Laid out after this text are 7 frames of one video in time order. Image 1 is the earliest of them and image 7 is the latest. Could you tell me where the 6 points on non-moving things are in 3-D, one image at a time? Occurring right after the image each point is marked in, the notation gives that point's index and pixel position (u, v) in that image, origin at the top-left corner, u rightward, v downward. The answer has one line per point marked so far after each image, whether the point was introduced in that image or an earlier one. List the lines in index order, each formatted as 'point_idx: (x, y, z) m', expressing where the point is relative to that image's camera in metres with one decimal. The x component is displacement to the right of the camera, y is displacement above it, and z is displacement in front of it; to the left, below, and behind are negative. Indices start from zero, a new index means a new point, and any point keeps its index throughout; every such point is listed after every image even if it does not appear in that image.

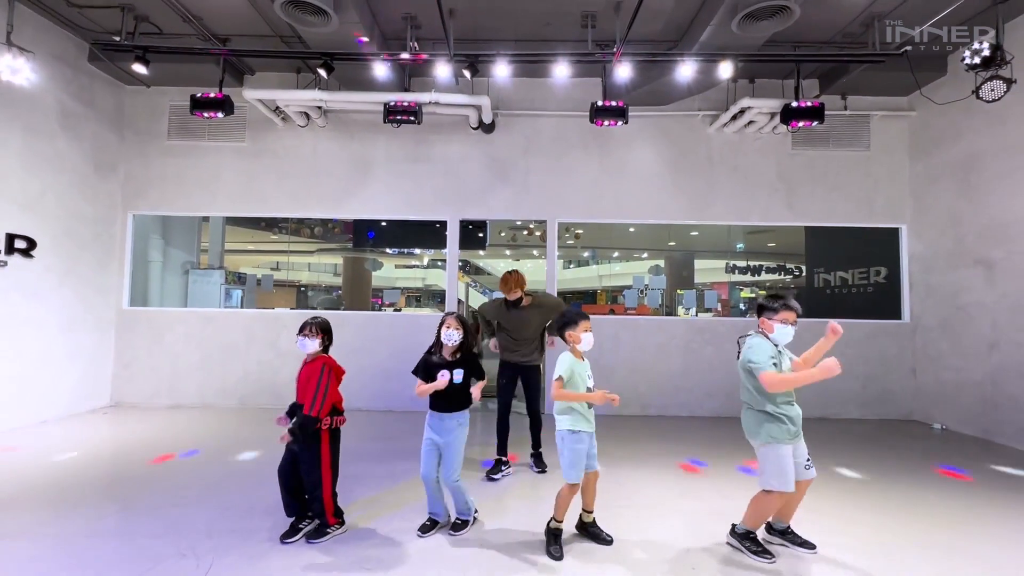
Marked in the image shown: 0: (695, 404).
0: (+2.0, -1.3, +5.1) m
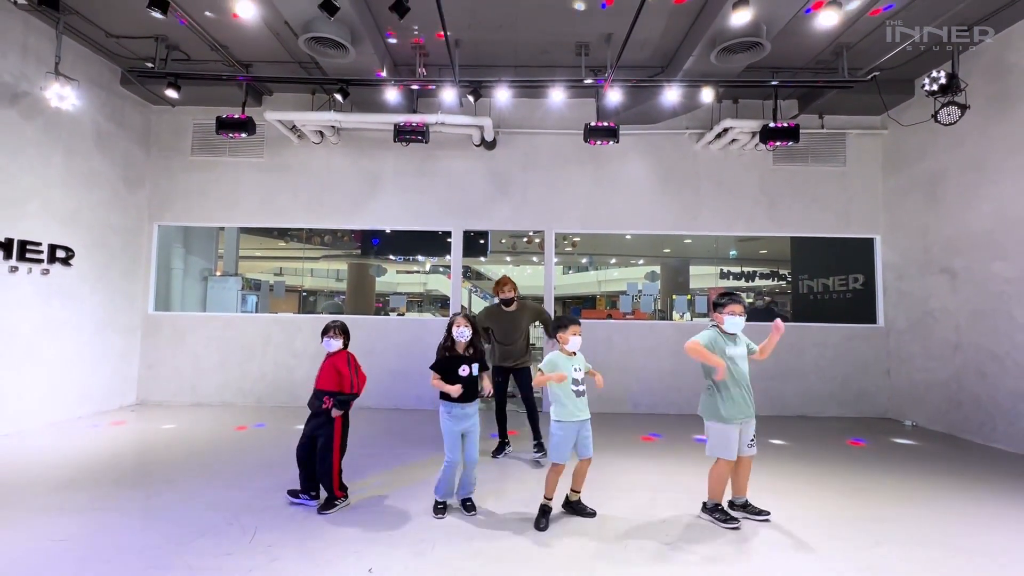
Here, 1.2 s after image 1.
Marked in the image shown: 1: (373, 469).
0: (+2.0, -1.4, +5.5) m
1: (-1.1, -1.4, +3.6) m
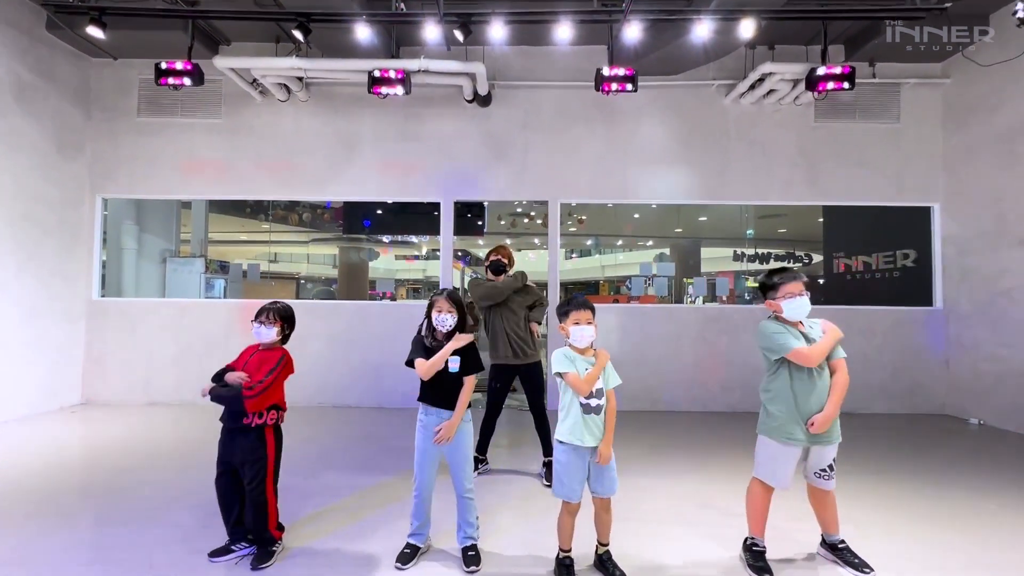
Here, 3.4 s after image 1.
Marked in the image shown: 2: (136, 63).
0: (+2.0, -1.1, +4.8) m
1: (-1.1, -1.3, +2.9) m
2: (-4.0, +2.4, +4.9) m
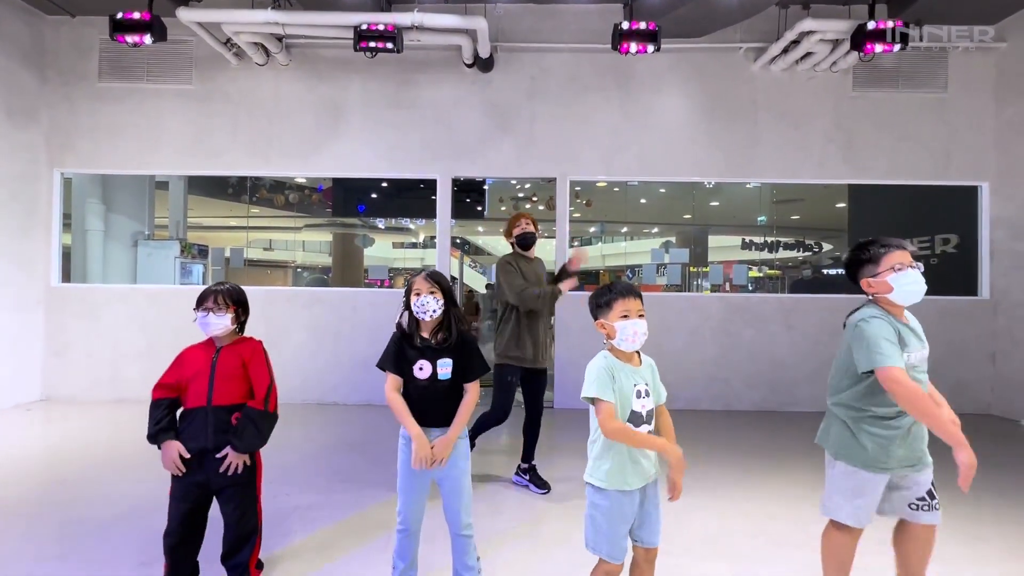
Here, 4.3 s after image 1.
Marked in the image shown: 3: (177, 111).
0: (+2.1, -1.0, +4.4) m
1: (-1.1, -1.2, +2.5) m
2: (-3.9, +2.5, +4.4) m
3: (-3.2, +1.7, +4.4) m
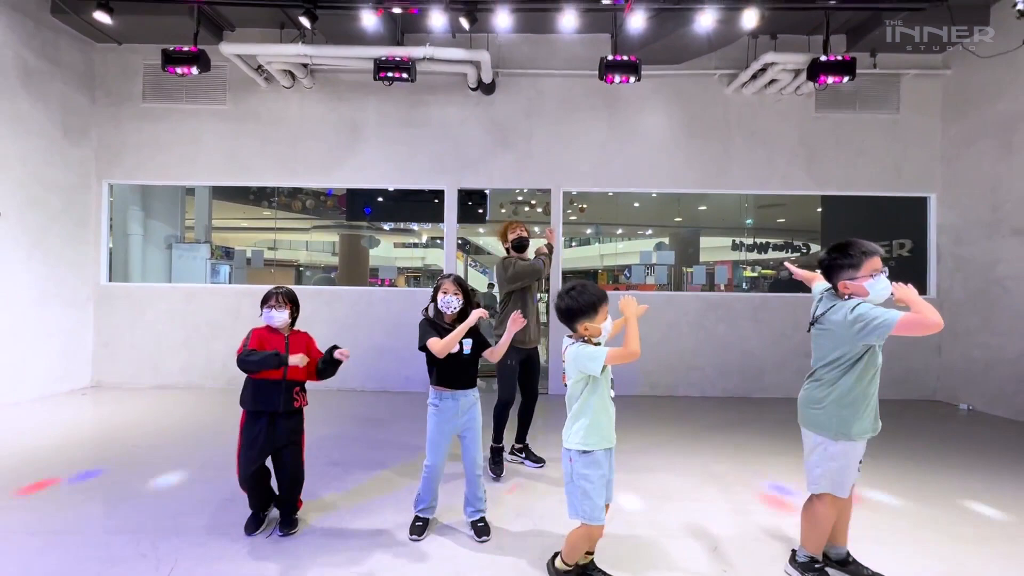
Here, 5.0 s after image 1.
0: (+2.0, -1.0, +4.9) m
1: (-1.1, -1.2, +3.0) m
2: (-3.9, +2.5, +4.9) m
3: (-3.2, +1.7, +4.9) m
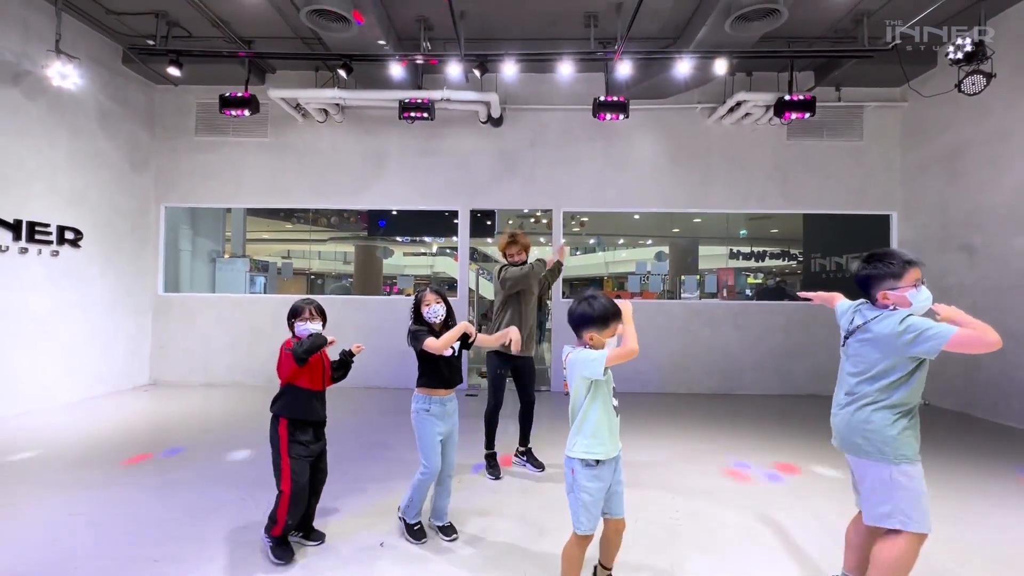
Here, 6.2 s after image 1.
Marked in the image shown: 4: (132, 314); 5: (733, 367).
0: (+2.1, -1.1, +5.5) m
1: (-1.0, -1.3, +3.7) m
2: (-3.9, +2.4, +5.6) m
3: (-3.1, +1.6, +5.6) m
4: (-4.4, -0.3, +5.4) m
5: (+2.6, -0.9, +5.5) m
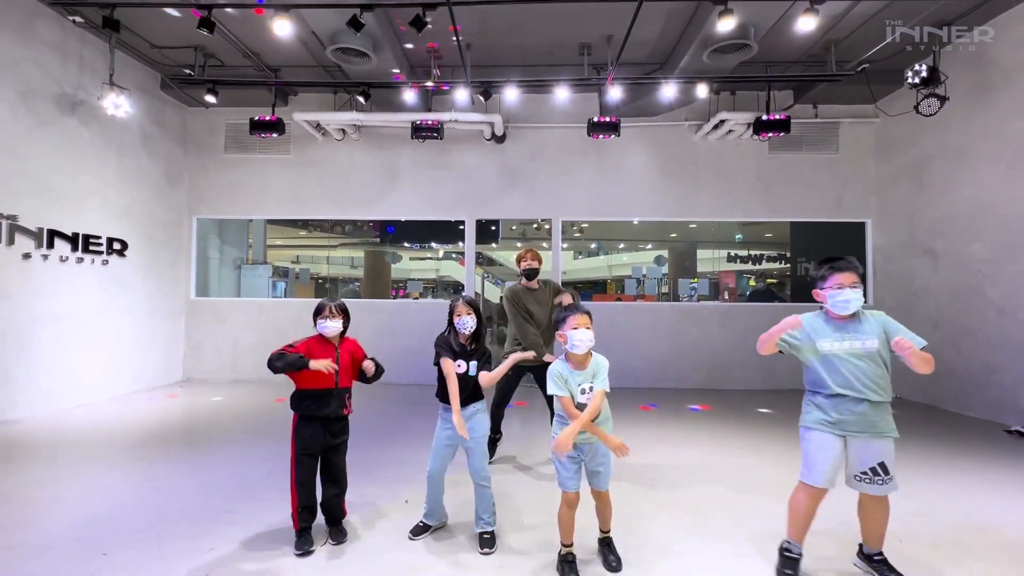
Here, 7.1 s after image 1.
0: (+2.2, -1.2, +5.9) m
1: (-1.0, -1.3, +4.1) m
2: (-3.9, +2.4, +6.2) m
3: (-3.1, +1.5, +6.1) m
4: (-4.4, -0.4, +5.9) m
5: (+2.6, -1.0, +5.9) m
